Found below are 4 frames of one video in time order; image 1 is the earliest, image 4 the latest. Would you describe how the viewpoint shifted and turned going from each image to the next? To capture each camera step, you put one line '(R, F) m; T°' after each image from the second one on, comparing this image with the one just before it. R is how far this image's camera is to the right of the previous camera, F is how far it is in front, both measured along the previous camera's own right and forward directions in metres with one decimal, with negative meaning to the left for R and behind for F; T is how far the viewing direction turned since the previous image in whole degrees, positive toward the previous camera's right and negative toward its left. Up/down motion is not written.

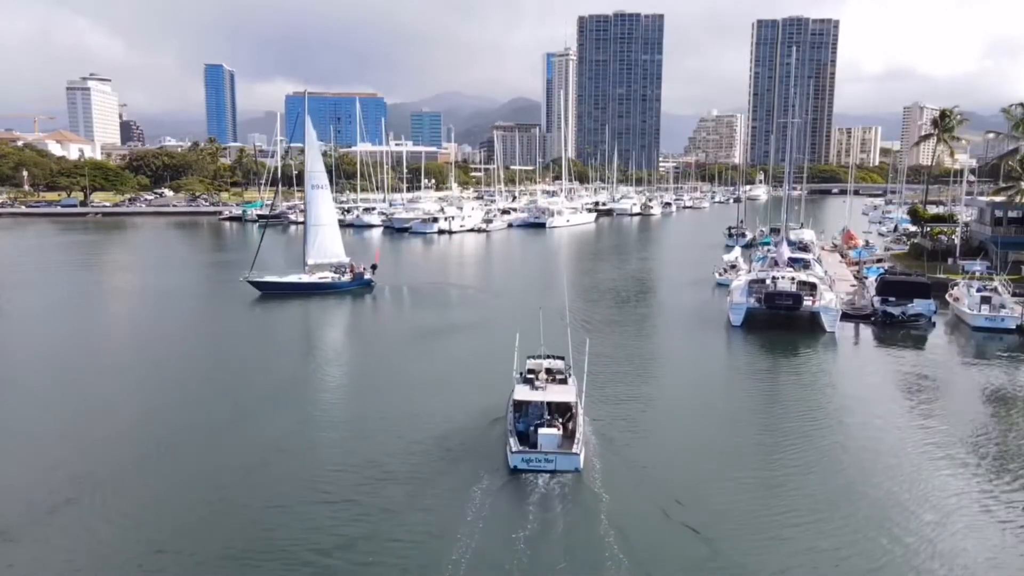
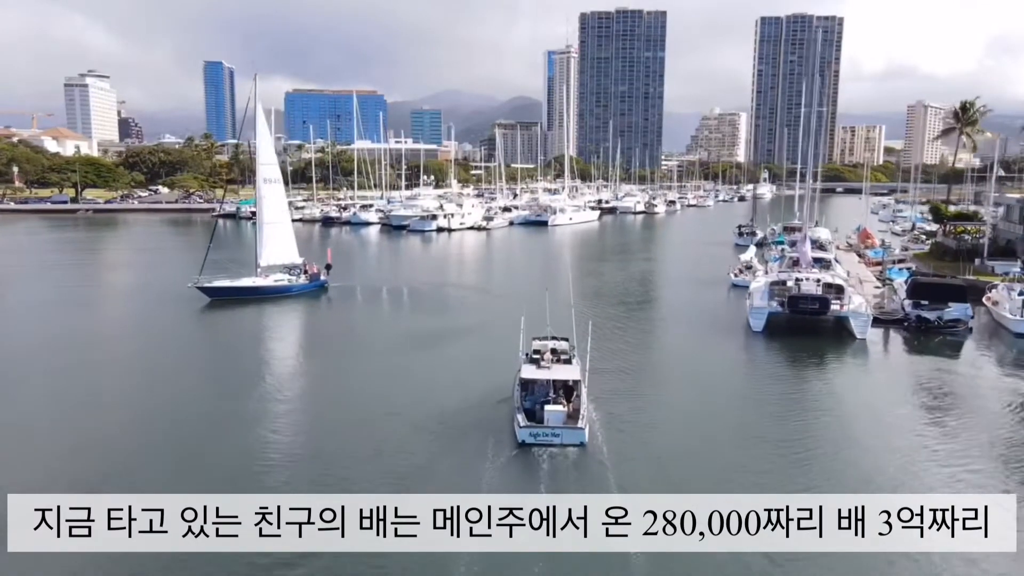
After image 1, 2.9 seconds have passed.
(-0.1, +1.8) m; 0°
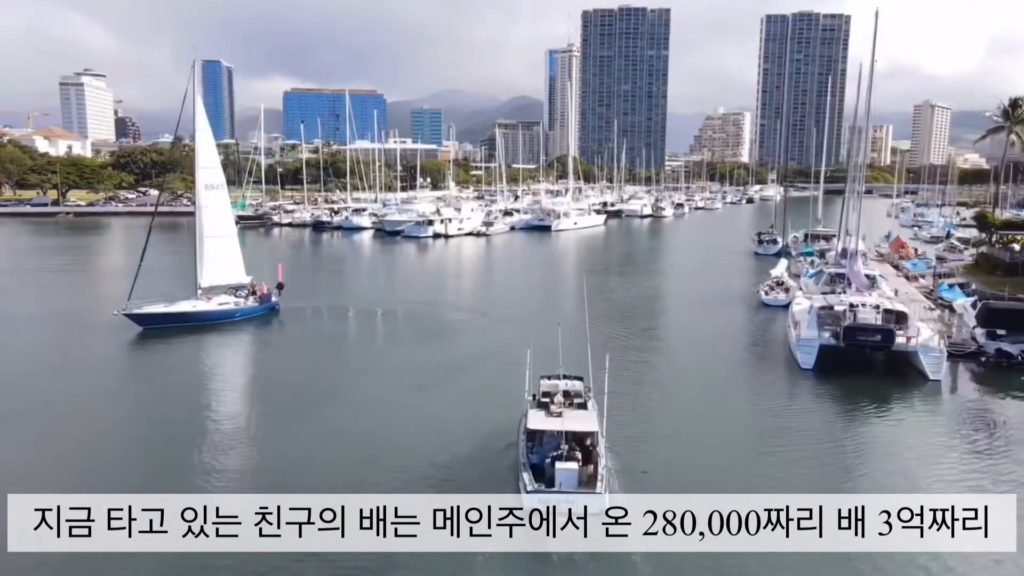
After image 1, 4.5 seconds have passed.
(-0.1, +3.4) m; 0°
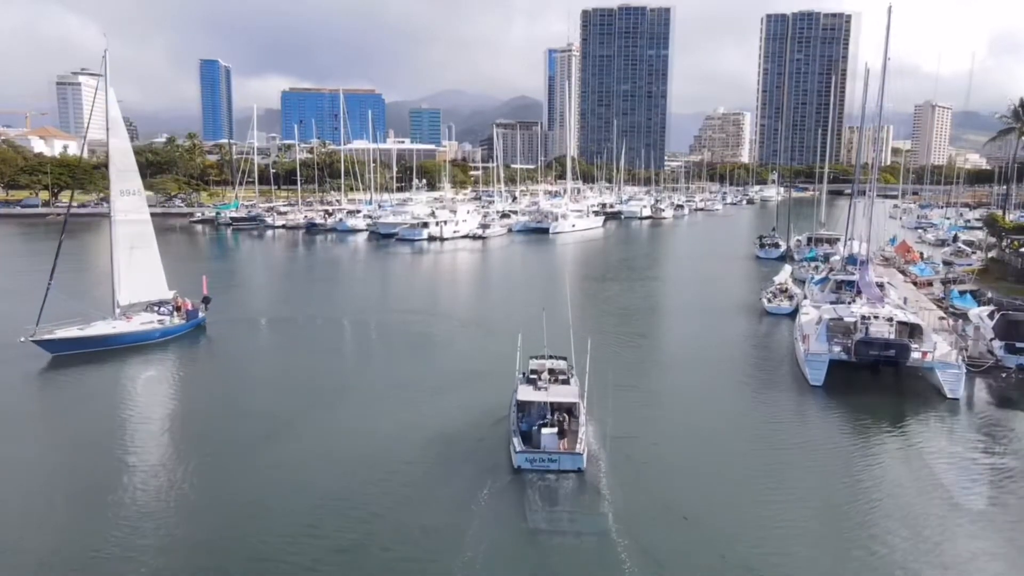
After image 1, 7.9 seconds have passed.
(+0.2, +1.0) m; 0°
